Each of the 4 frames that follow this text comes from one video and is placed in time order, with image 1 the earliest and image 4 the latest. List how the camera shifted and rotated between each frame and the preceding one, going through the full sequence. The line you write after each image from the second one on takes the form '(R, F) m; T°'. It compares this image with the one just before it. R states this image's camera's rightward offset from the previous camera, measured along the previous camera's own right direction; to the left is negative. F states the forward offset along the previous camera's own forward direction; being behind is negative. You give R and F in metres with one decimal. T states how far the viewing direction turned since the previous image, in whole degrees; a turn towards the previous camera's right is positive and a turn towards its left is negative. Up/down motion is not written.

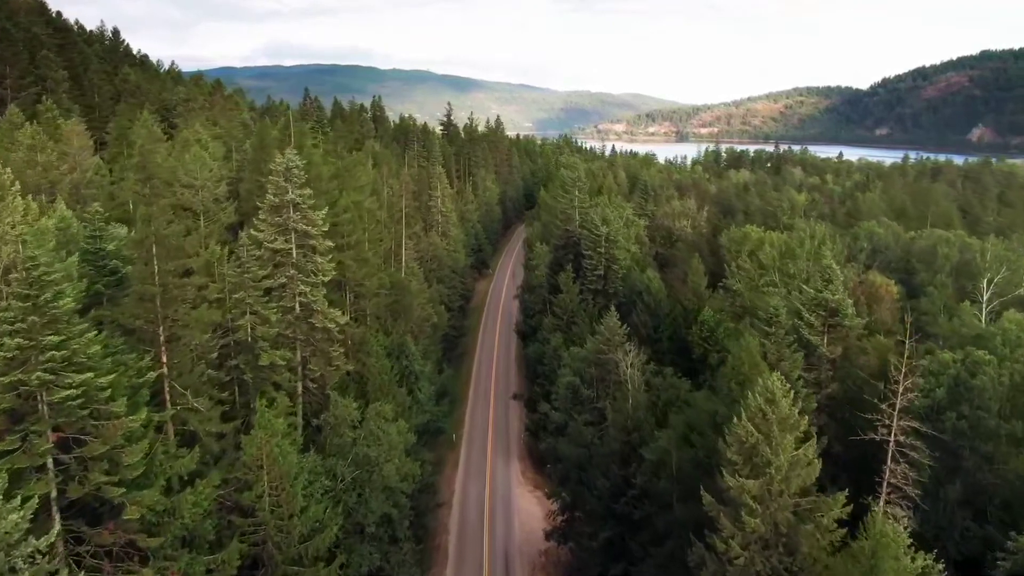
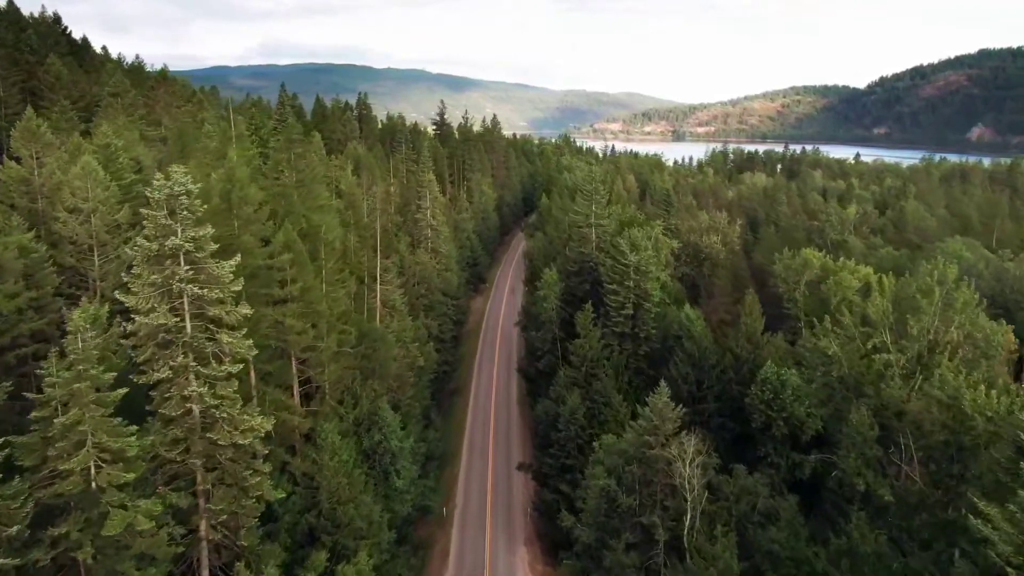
(-0.6, +12.6) m; 0°
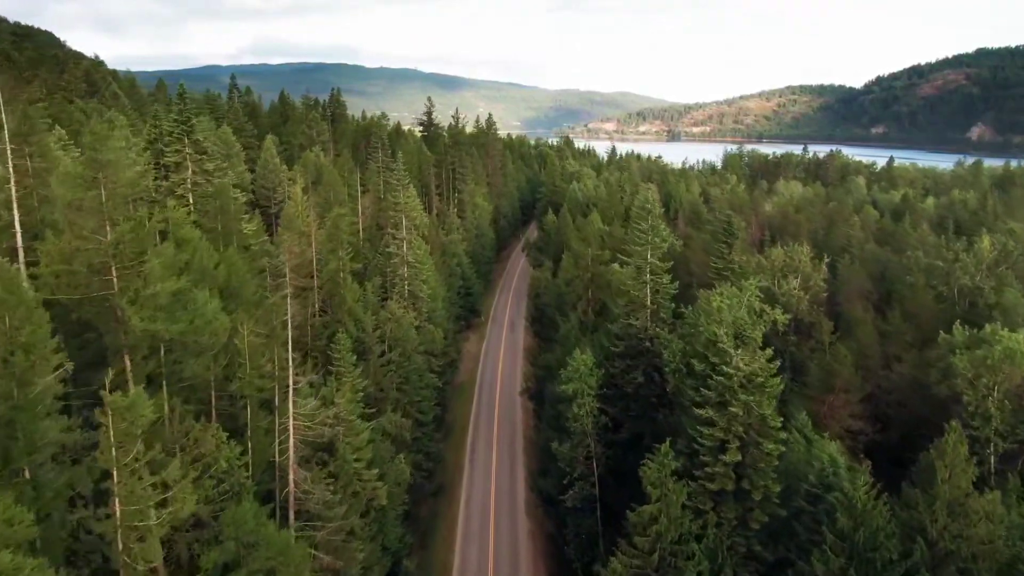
(-0.9, +20.5) m; +1°
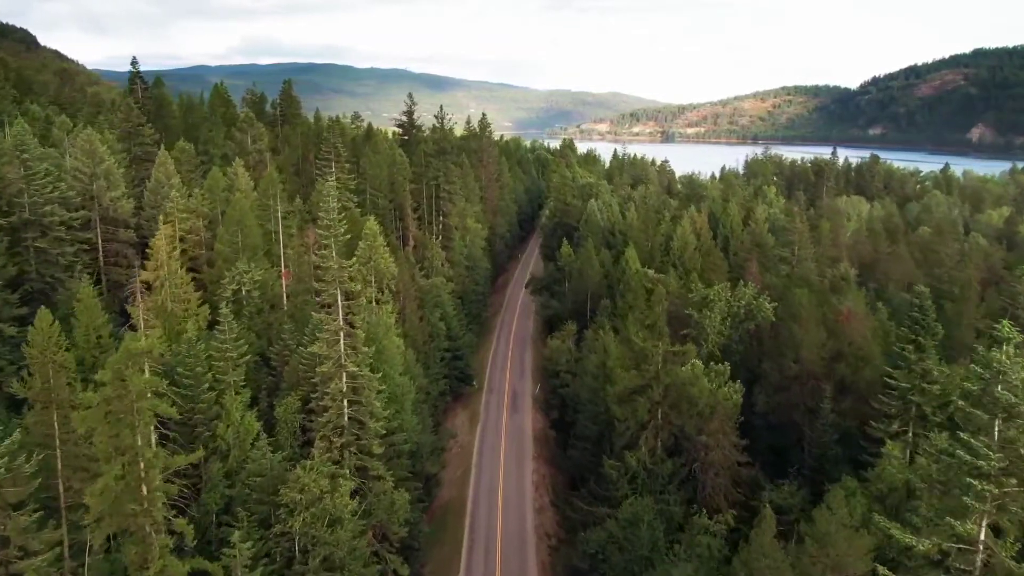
(-1.2, +25.5) m; +1°
